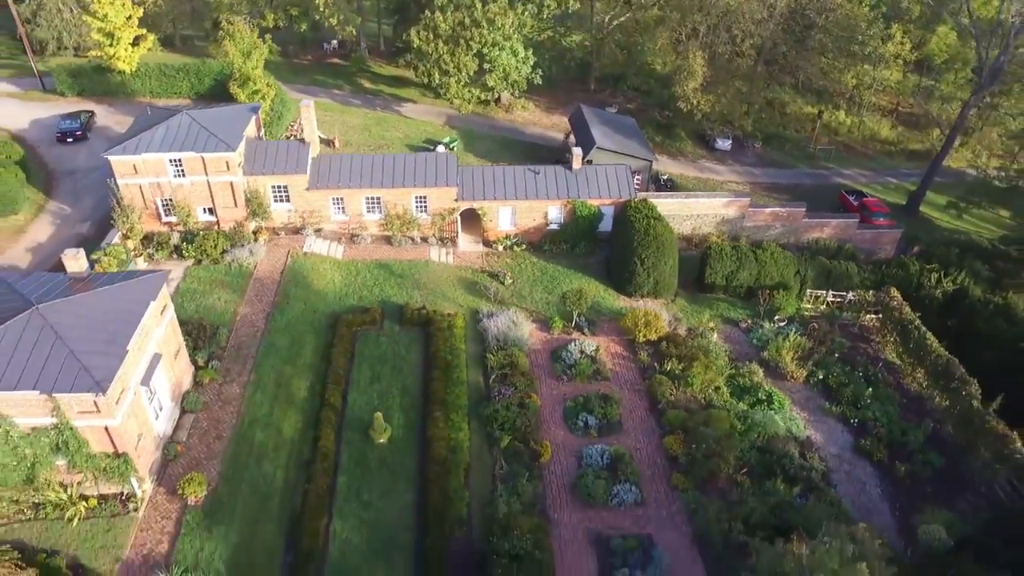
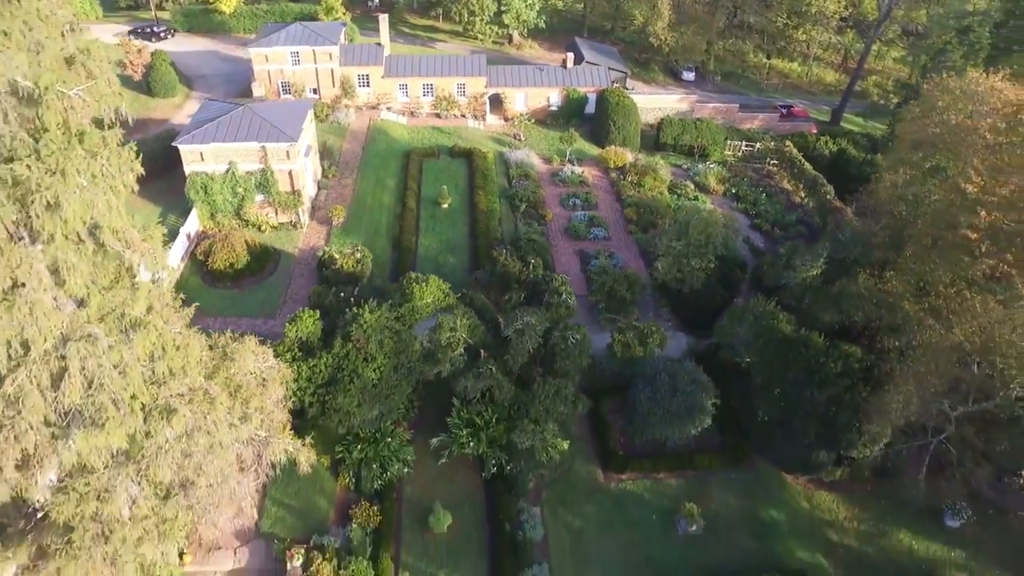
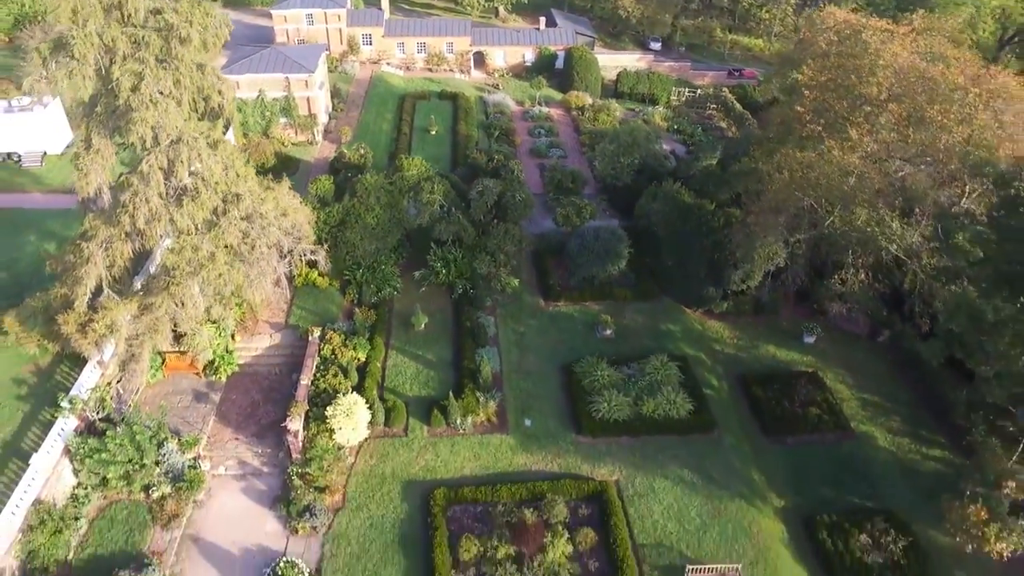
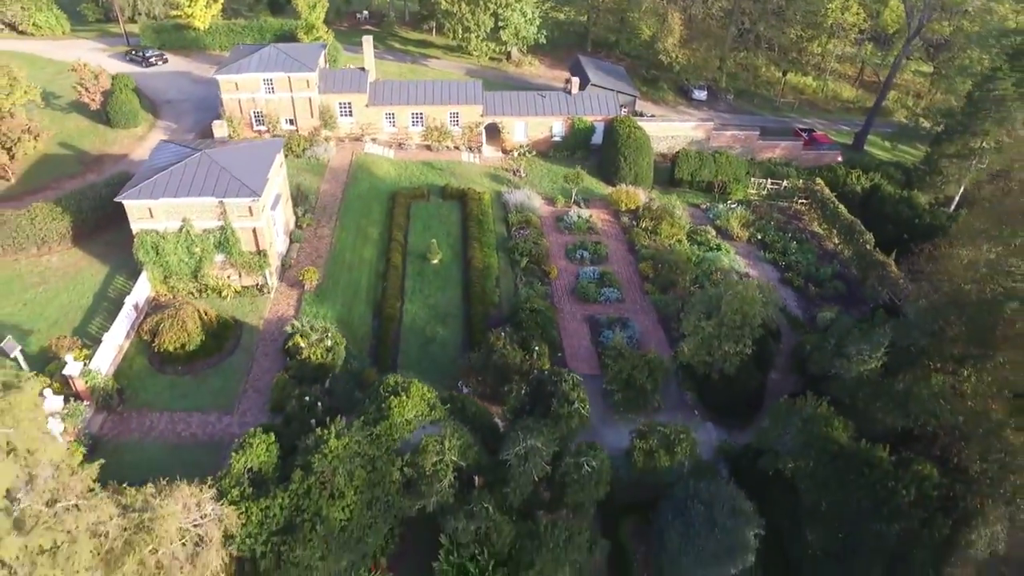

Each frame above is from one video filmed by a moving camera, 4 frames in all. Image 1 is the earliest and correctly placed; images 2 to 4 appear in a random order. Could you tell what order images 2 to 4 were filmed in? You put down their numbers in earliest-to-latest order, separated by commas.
4, 2, 3
